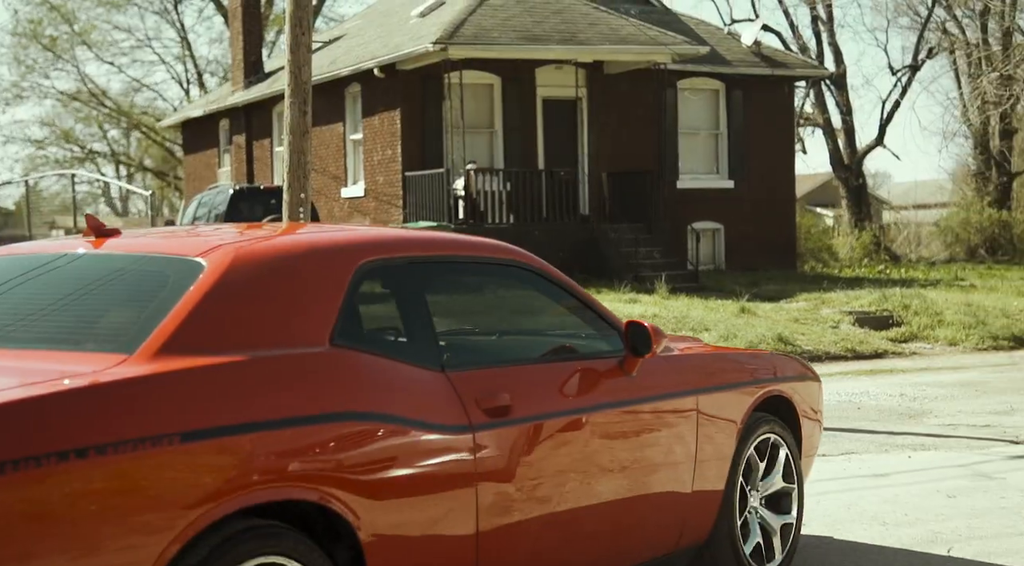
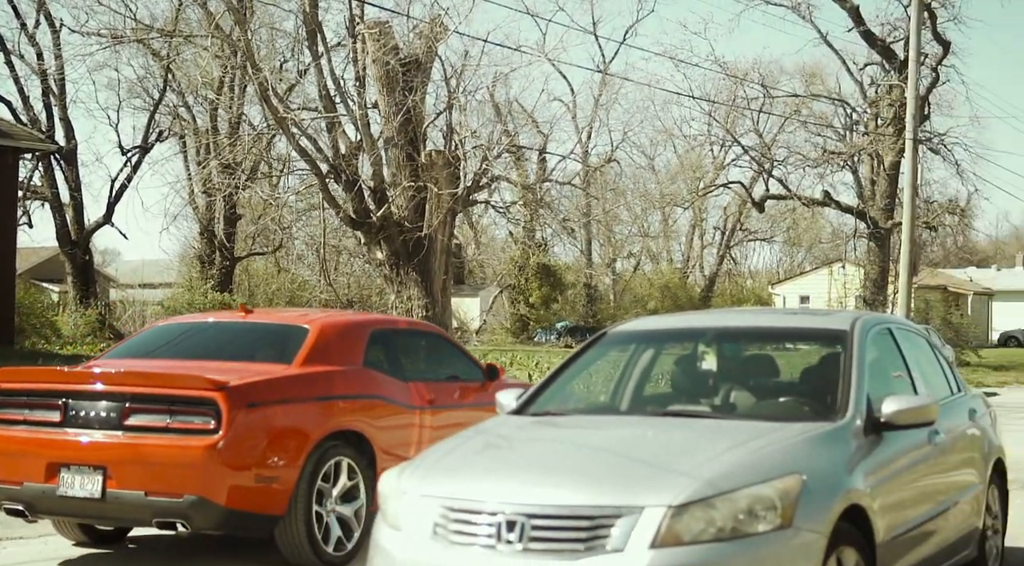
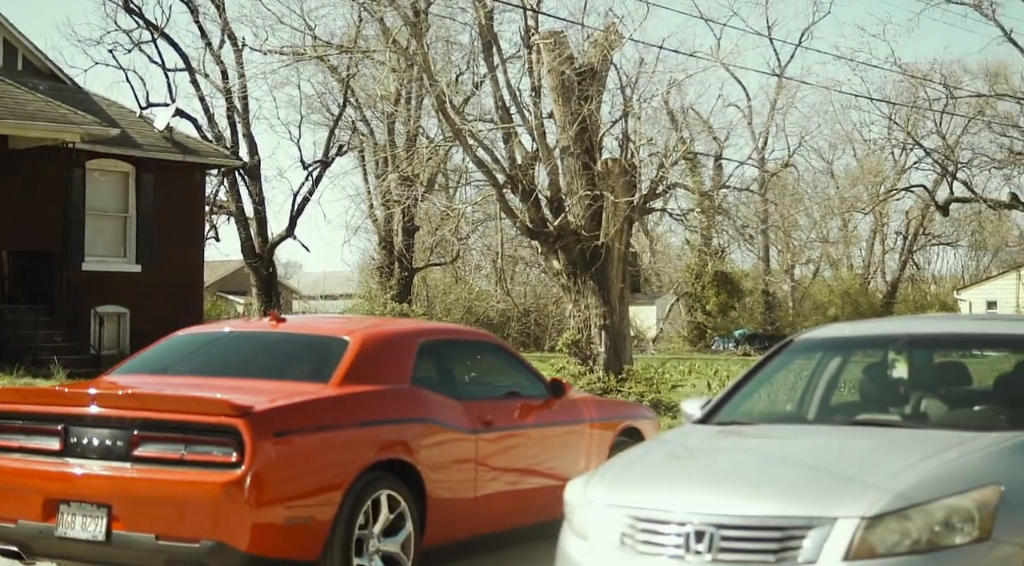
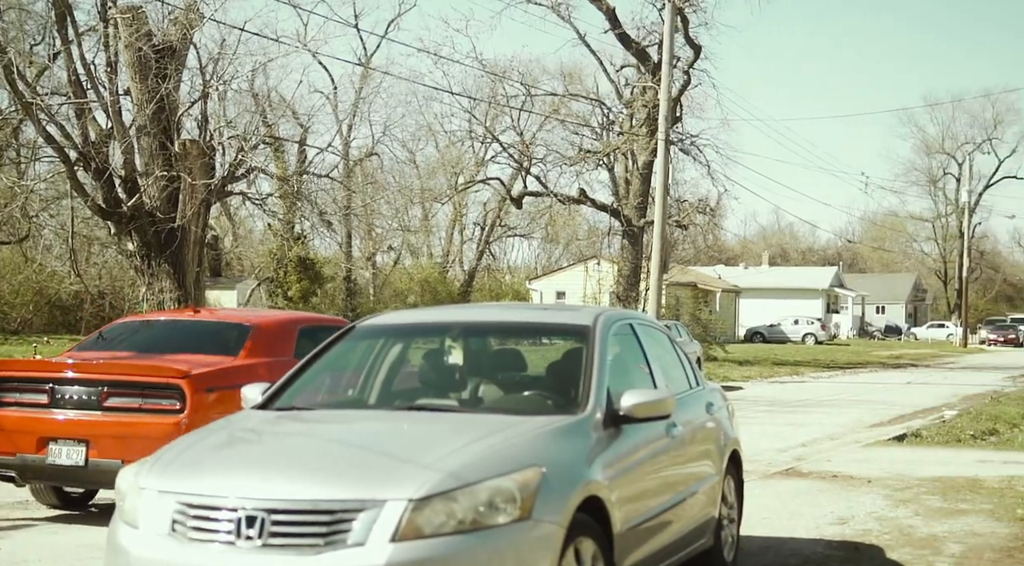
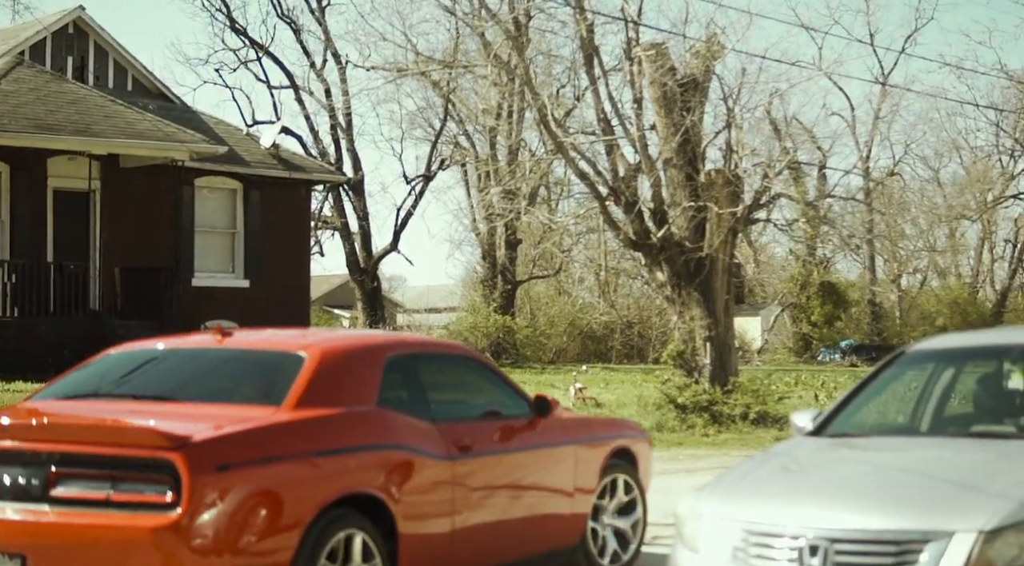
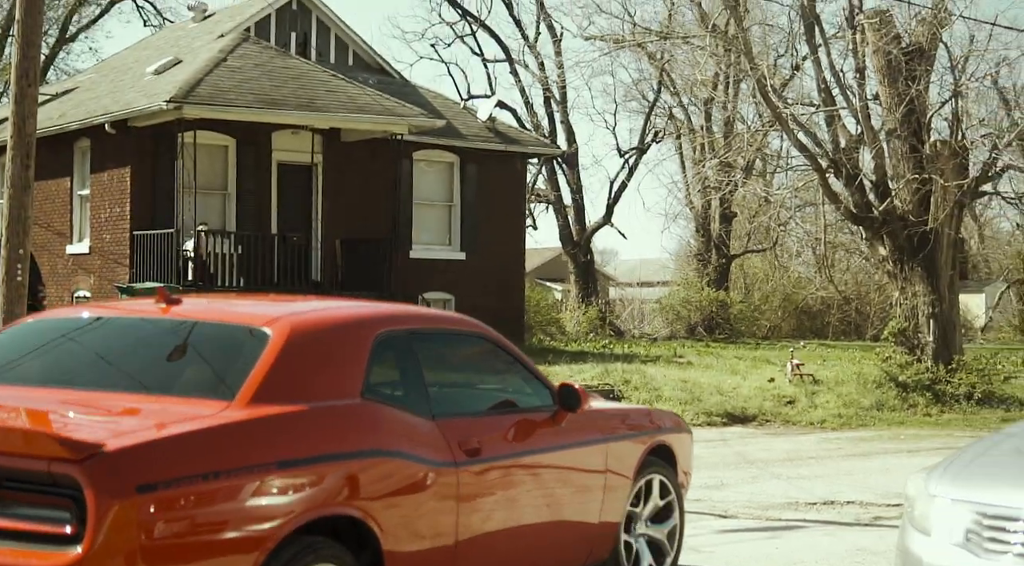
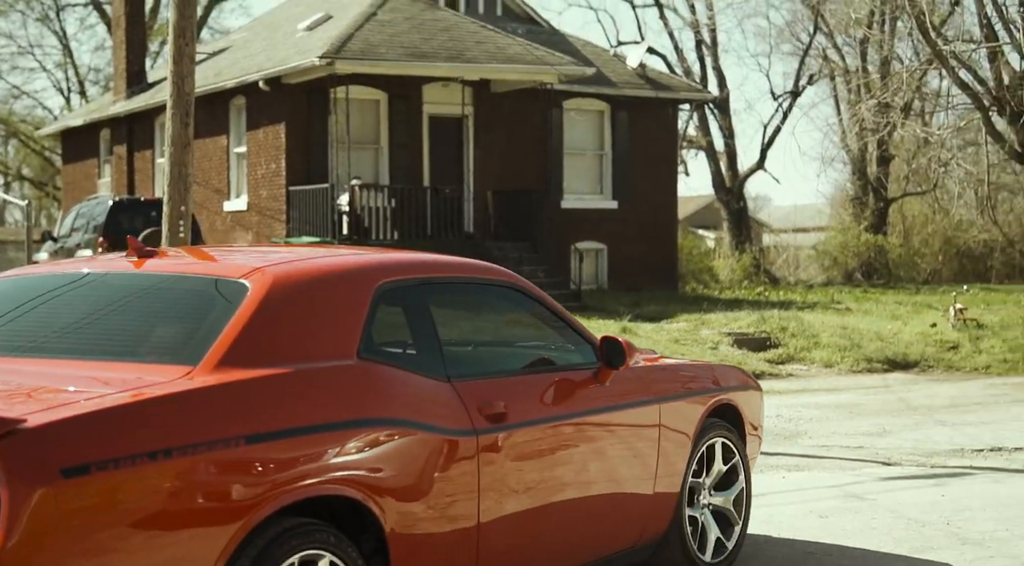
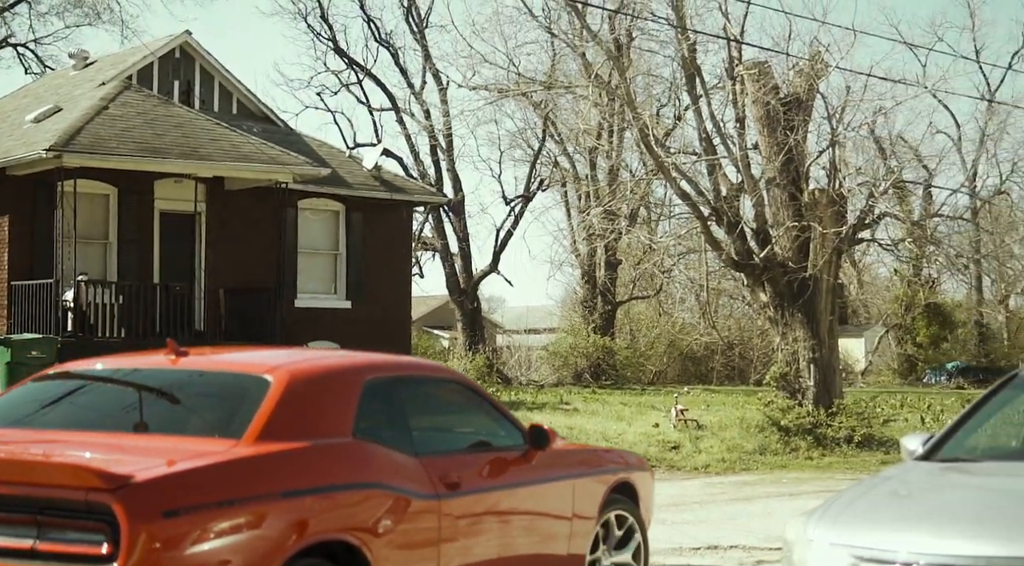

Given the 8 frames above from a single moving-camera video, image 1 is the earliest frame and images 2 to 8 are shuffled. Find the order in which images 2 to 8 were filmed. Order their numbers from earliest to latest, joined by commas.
7, 6, 8, 5, 3, 2, 4
